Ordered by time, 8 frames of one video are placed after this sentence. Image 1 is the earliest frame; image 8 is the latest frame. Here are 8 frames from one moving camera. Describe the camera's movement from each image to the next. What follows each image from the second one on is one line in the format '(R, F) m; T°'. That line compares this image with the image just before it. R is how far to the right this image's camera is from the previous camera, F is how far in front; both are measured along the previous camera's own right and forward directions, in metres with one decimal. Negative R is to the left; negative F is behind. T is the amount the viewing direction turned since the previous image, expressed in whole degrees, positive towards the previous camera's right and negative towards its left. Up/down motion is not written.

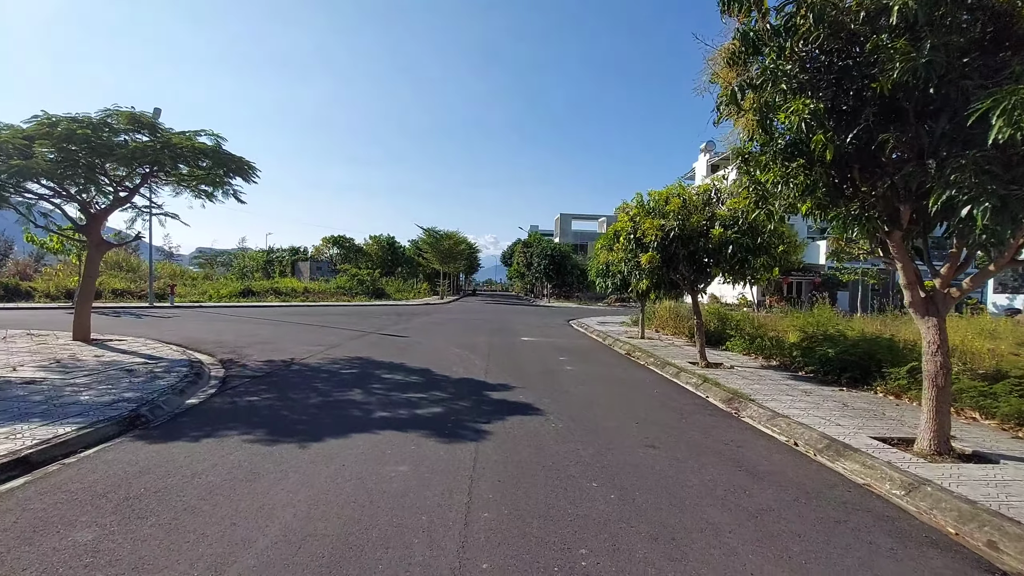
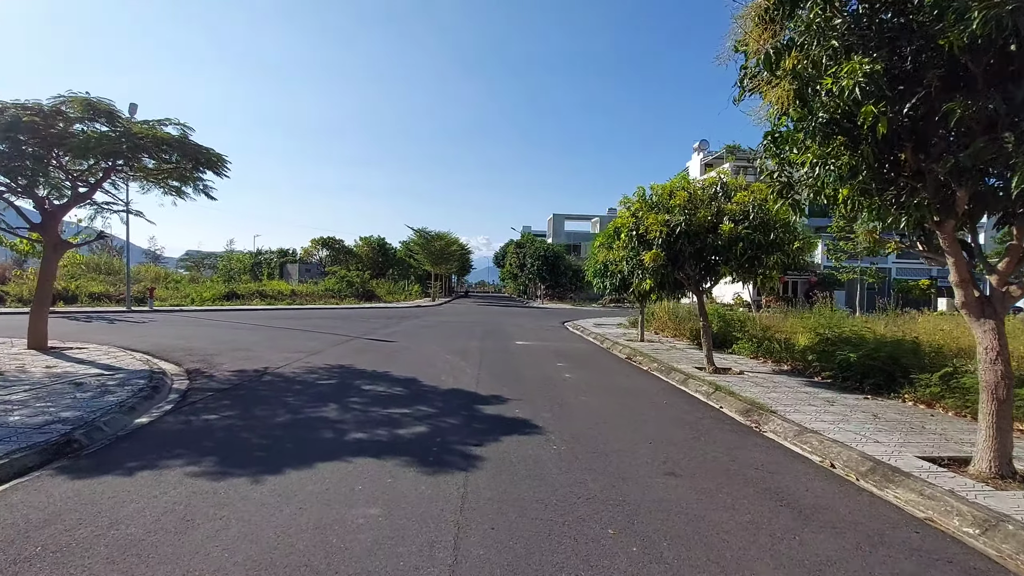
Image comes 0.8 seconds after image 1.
(0.0, +0.8) m; +1°
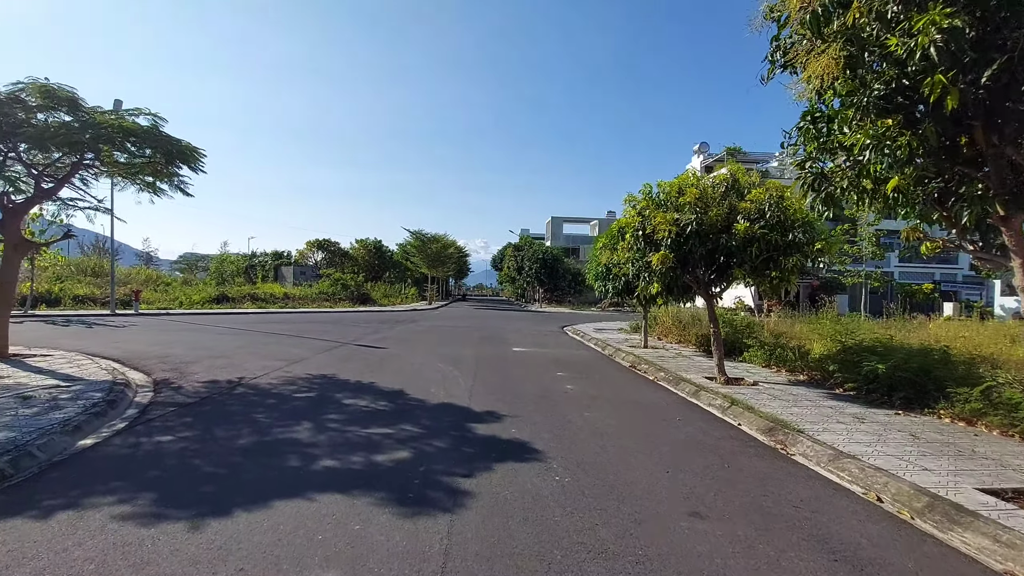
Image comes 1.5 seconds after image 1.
(0.0, +0.7) m; 0°
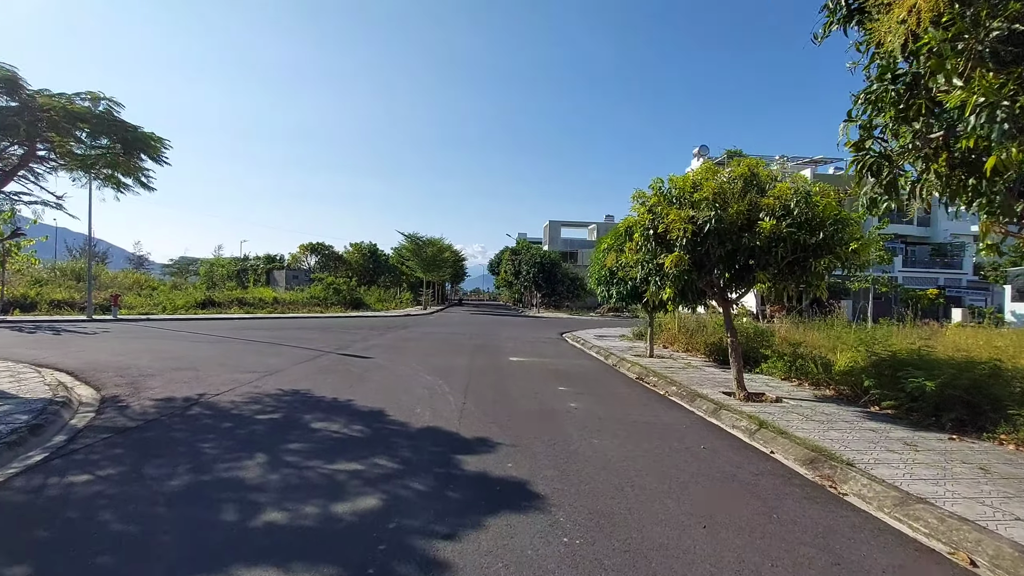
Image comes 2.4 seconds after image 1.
(0.0, +0.9) m; 0°
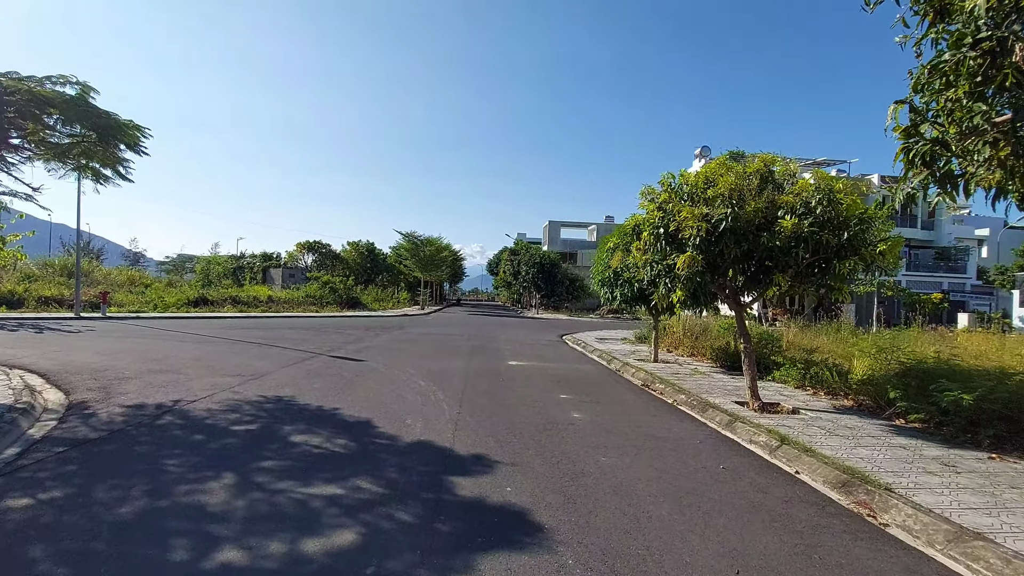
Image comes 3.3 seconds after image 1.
(0.0, +0.5) m; 0°
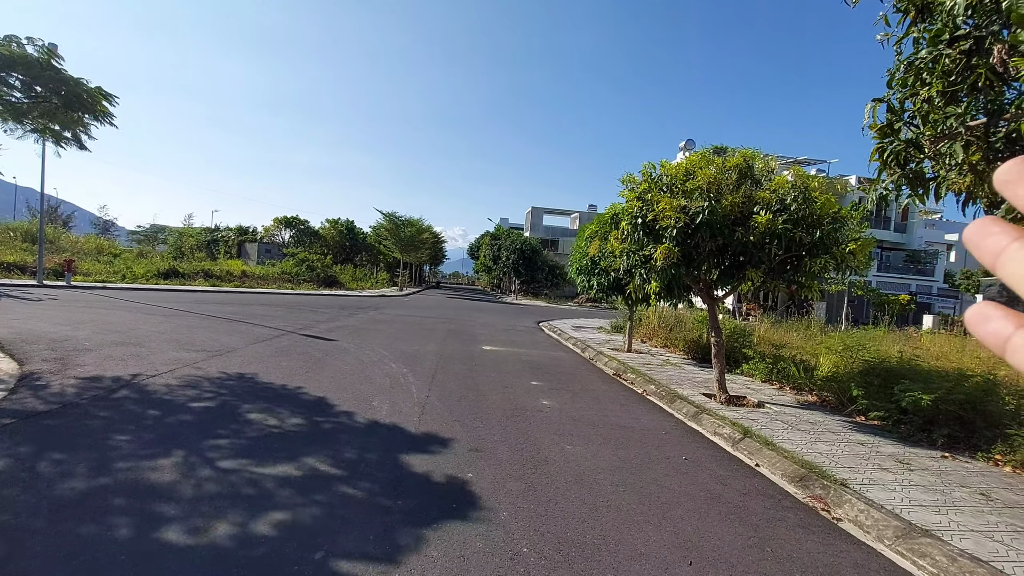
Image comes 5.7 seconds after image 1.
(+0.1, +0.1) m; +2°
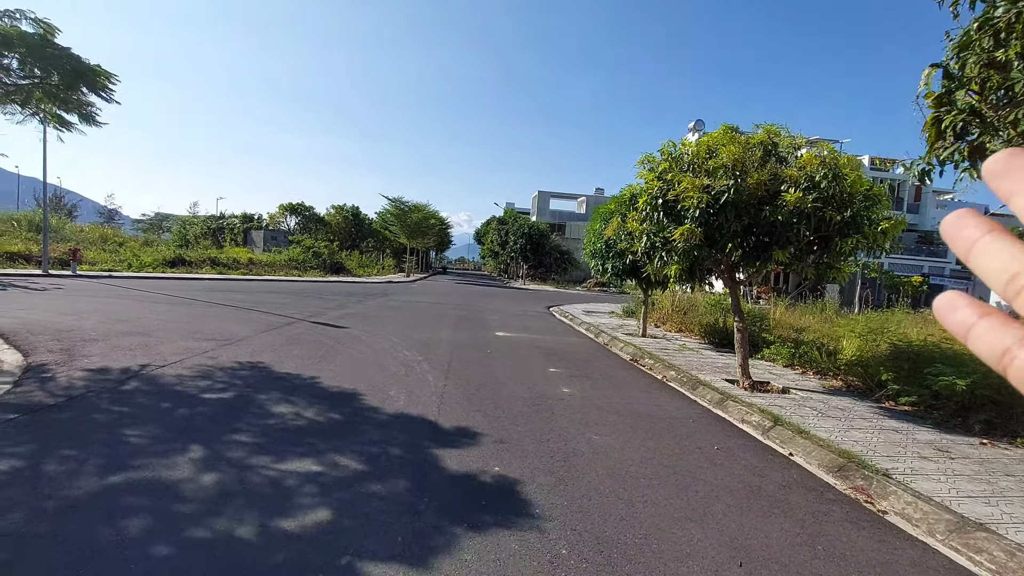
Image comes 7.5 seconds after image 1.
(-0.2, +0.2) m; -1°
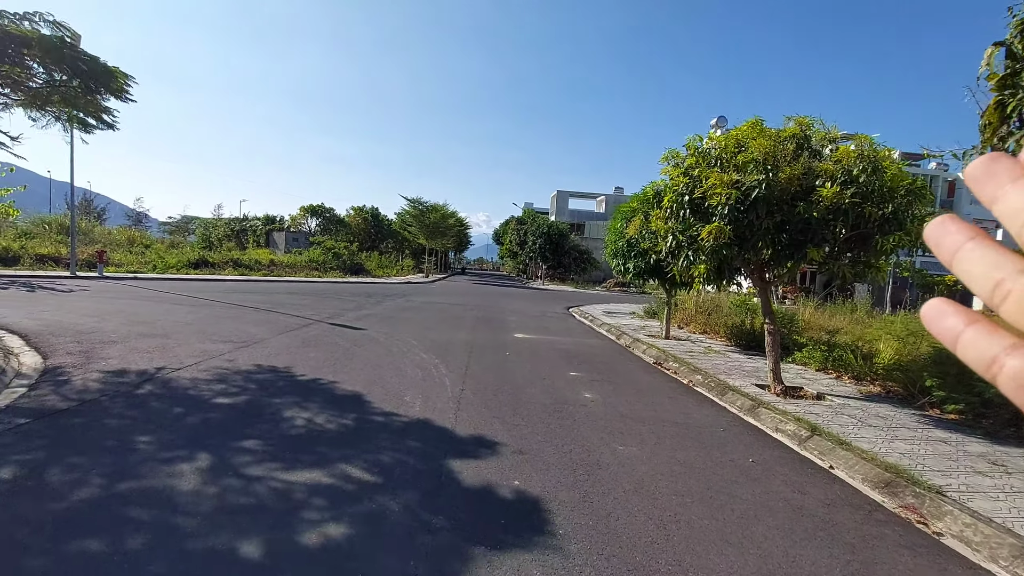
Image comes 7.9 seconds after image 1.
(0.0, +0.2) m; -2°
